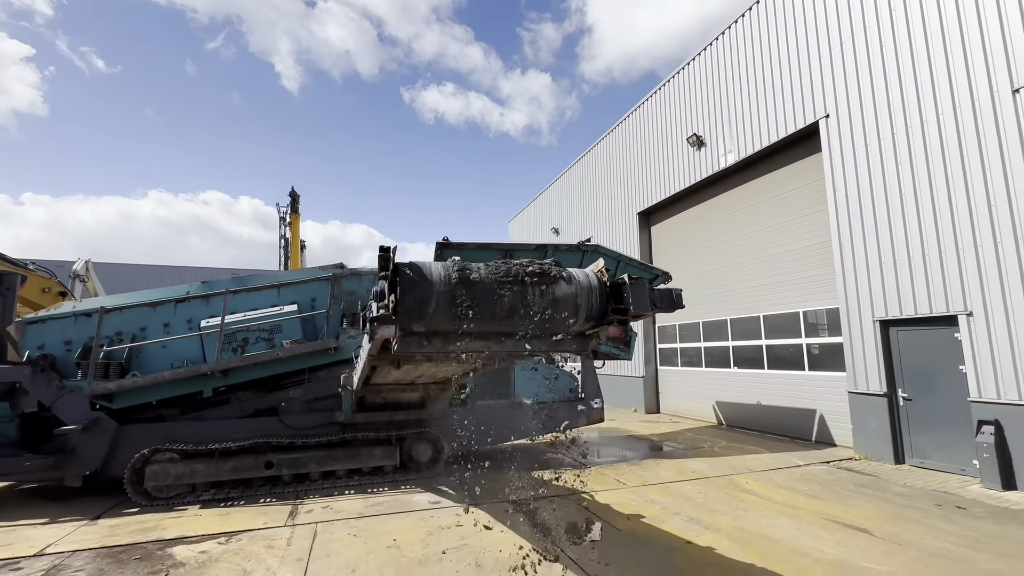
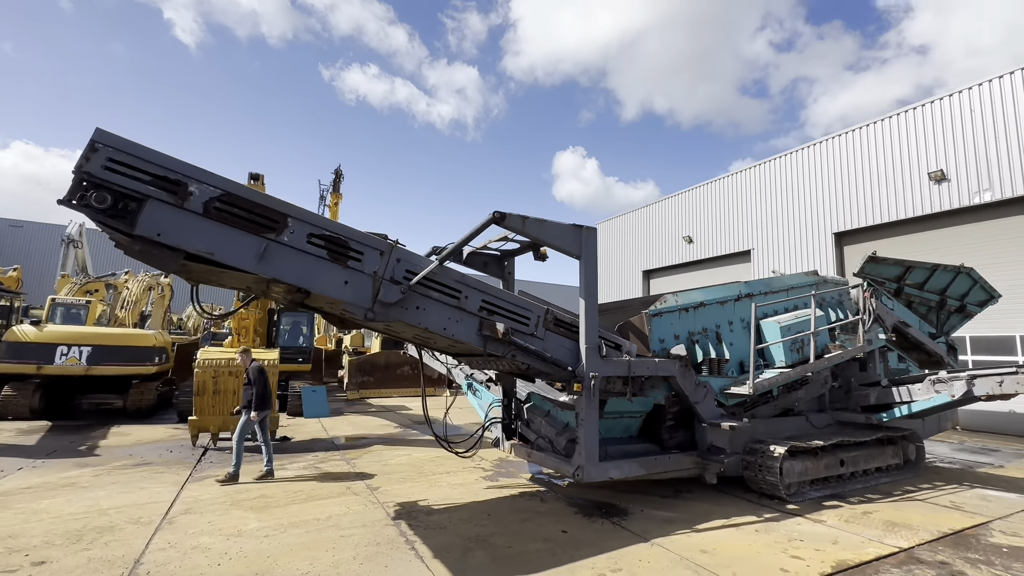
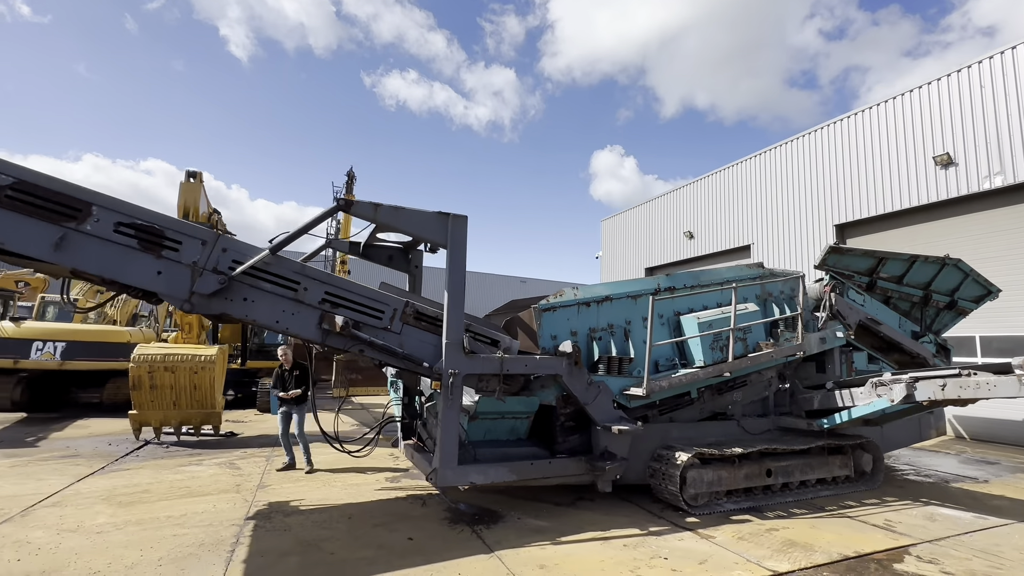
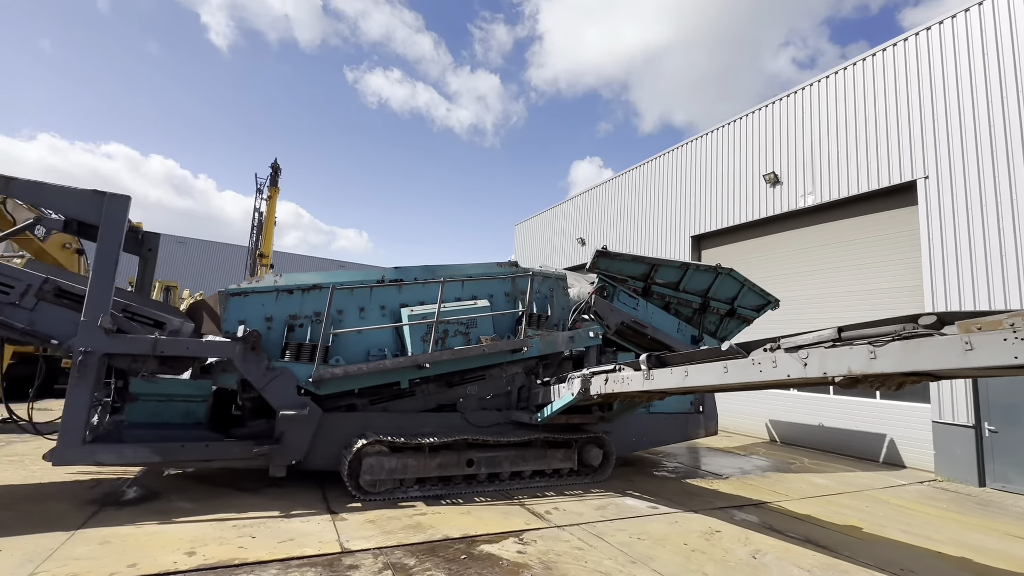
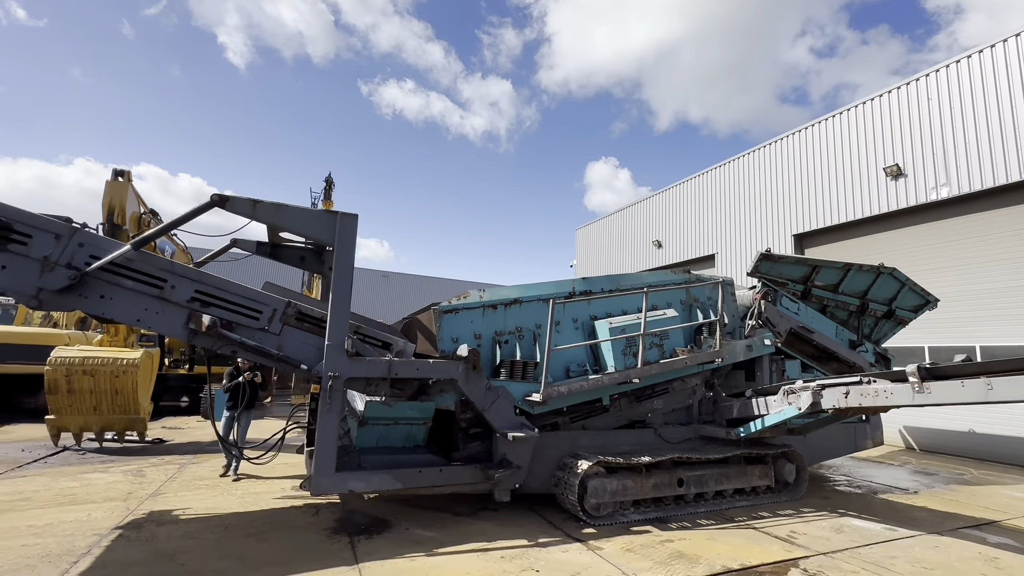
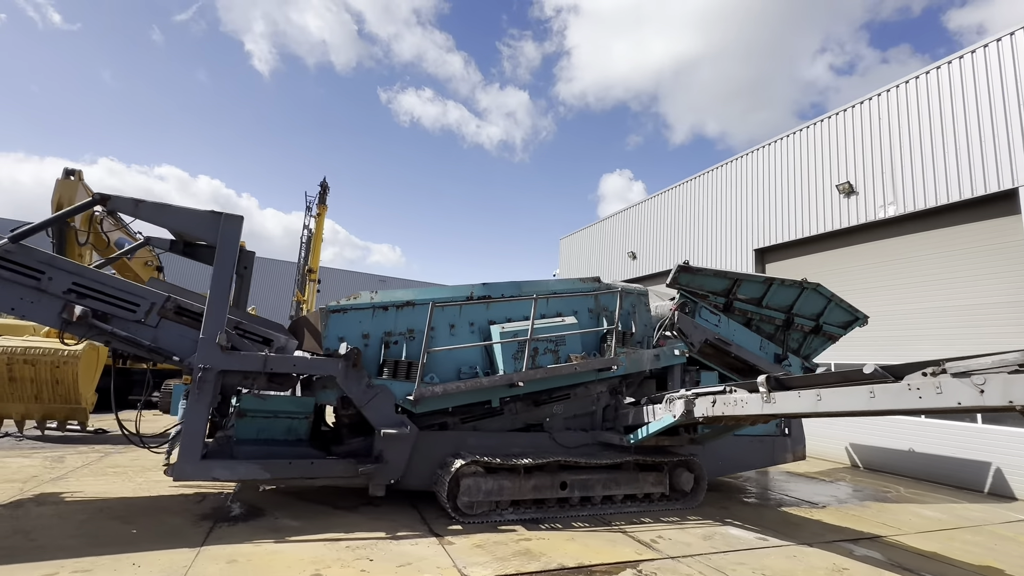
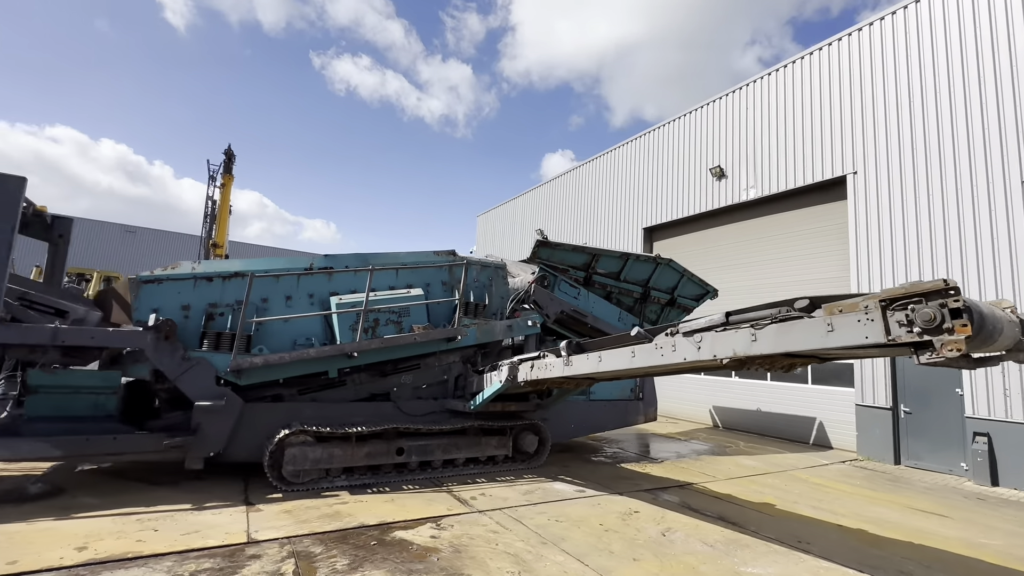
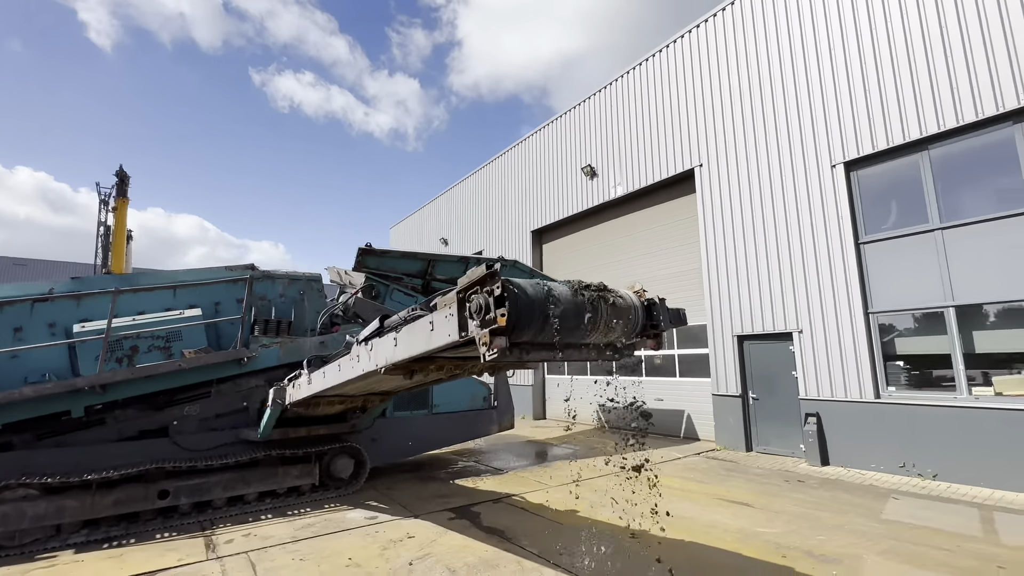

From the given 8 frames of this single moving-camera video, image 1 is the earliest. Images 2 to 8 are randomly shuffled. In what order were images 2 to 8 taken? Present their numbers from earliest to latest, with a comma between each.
8, 7, 4, 6, 5, 3, 2
